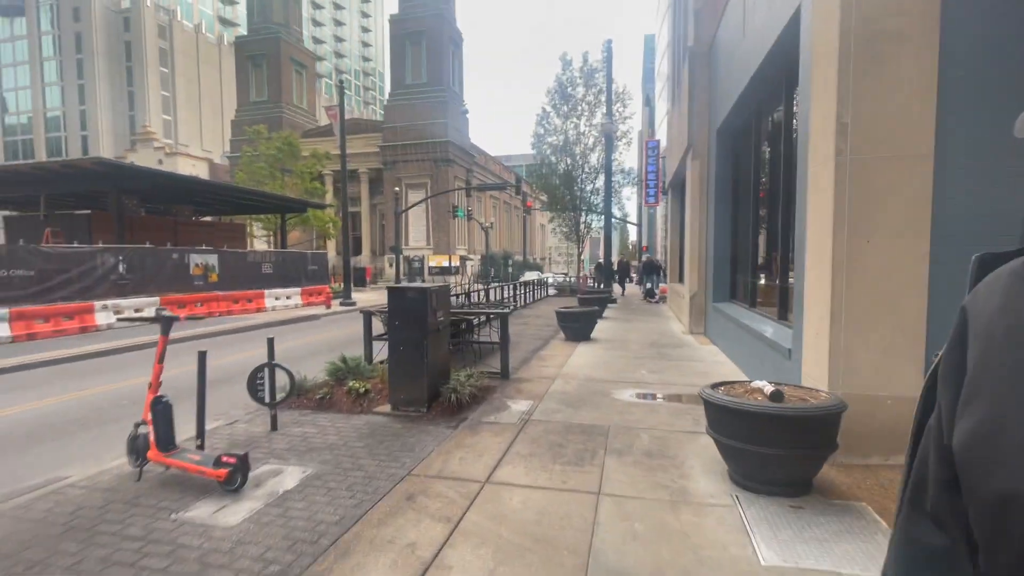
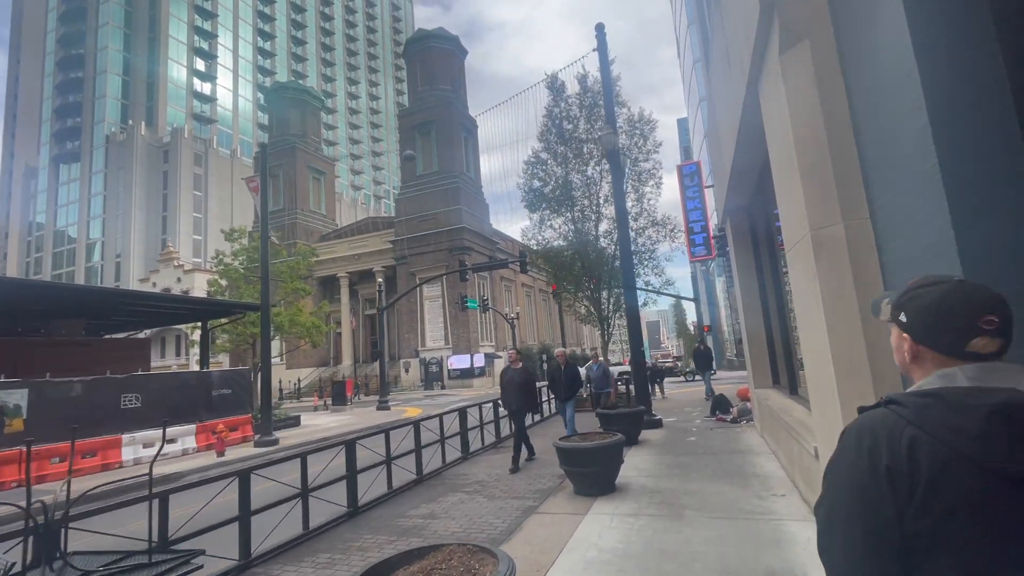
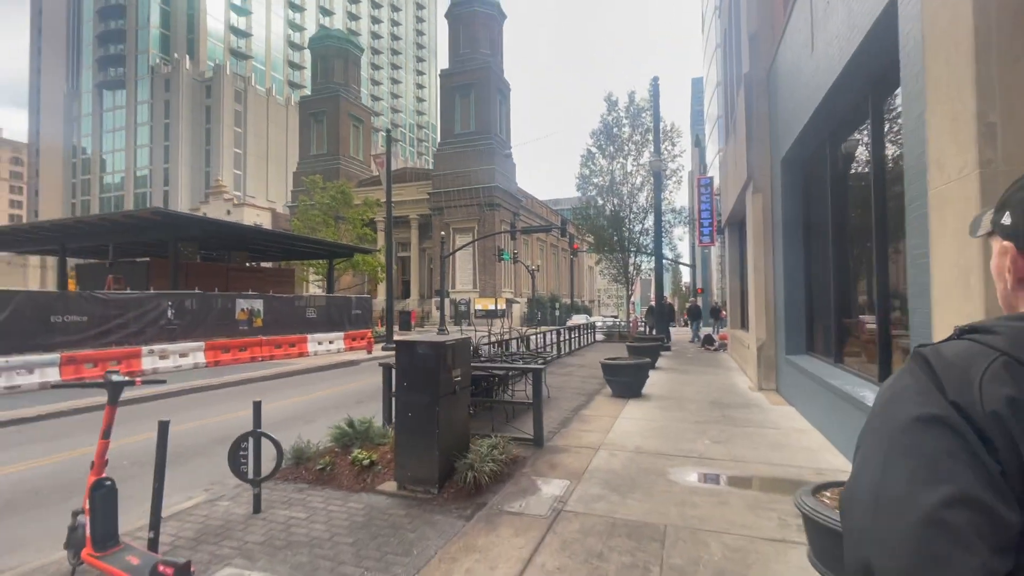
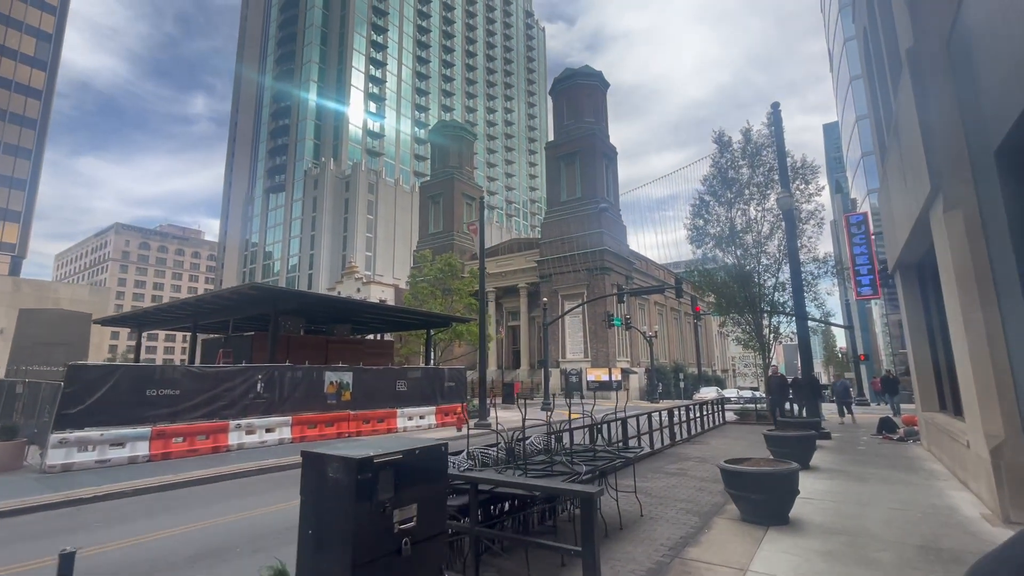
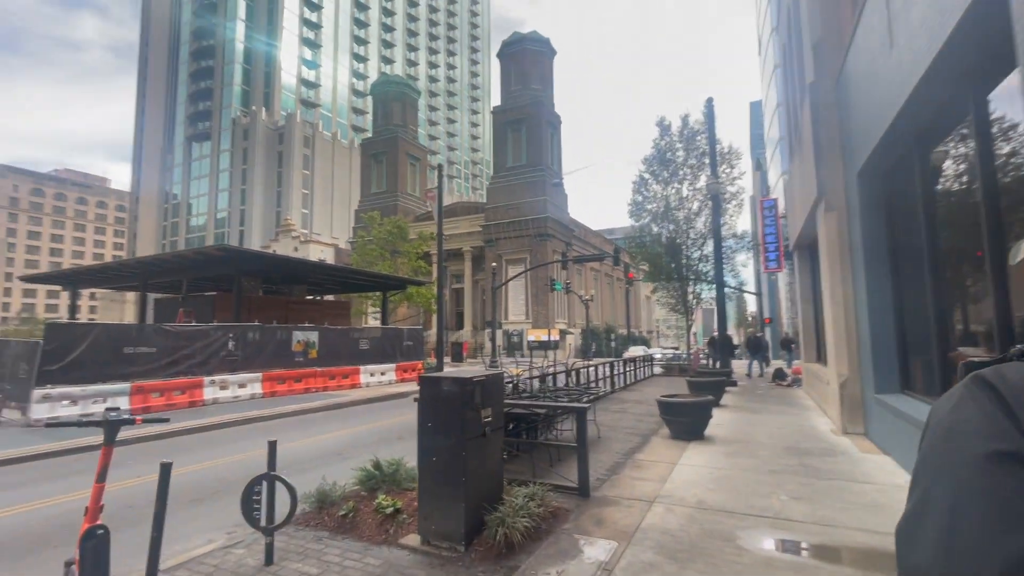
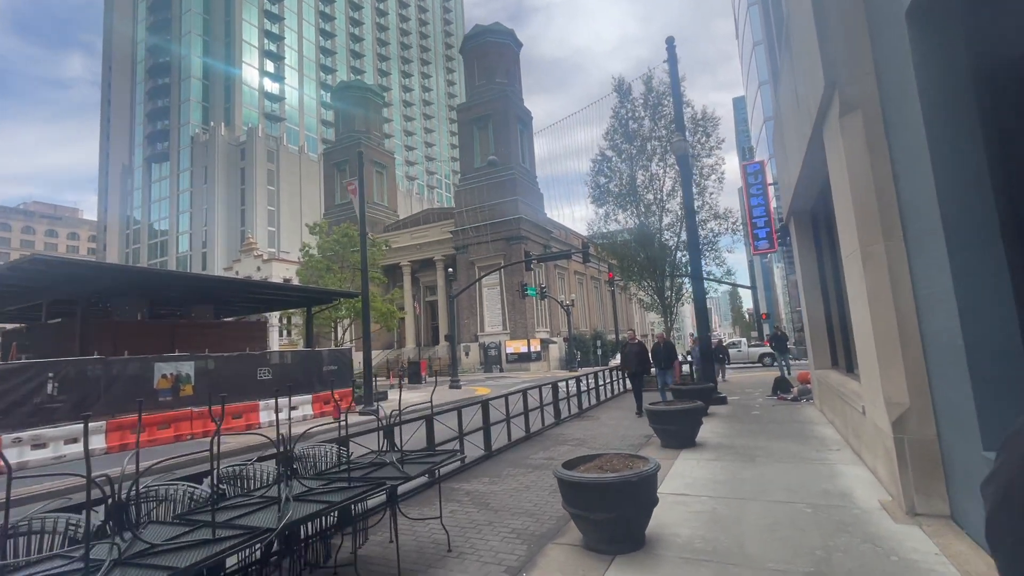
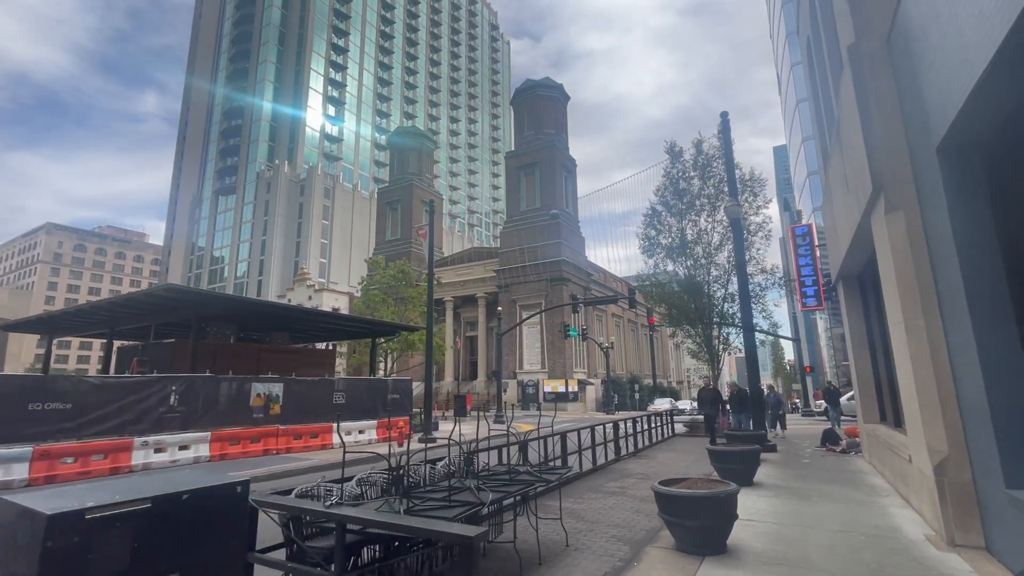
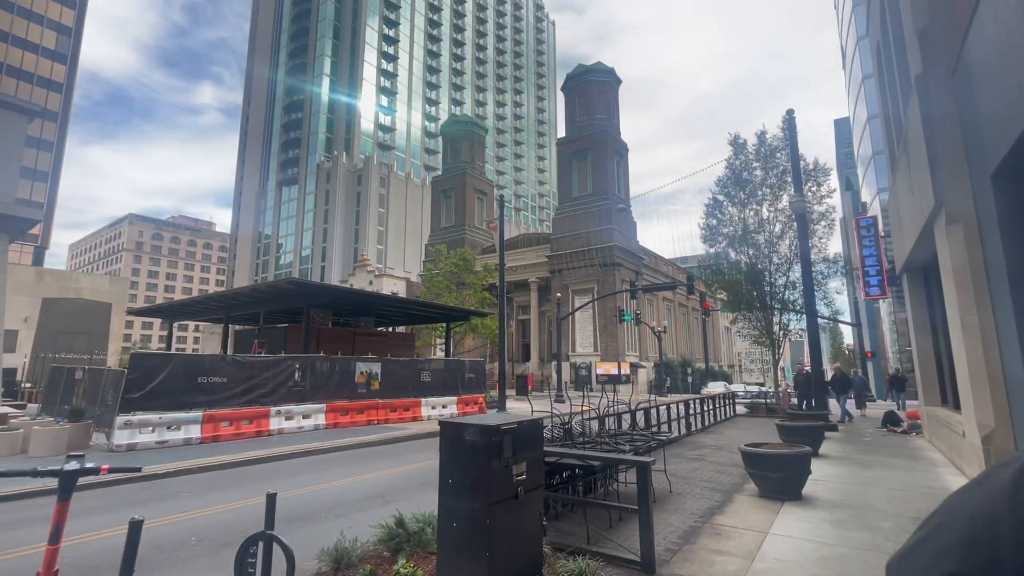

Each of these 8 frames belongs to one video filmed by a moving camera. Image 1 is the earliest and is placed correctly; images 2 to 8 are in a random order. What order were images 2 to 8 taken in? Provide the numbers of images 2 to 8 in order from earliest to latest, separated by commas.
3, 5, 8, 4, 7, 6, 2
